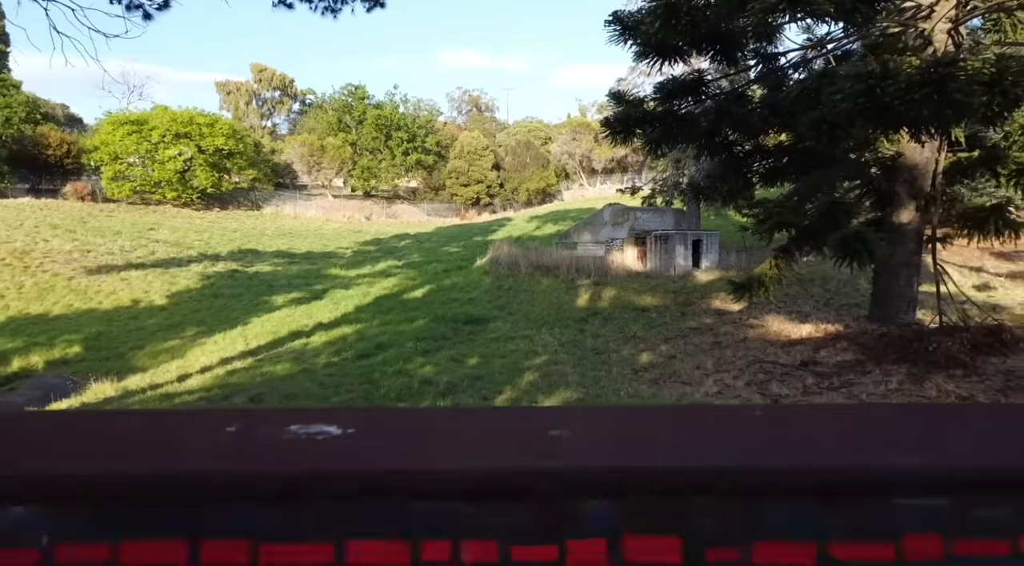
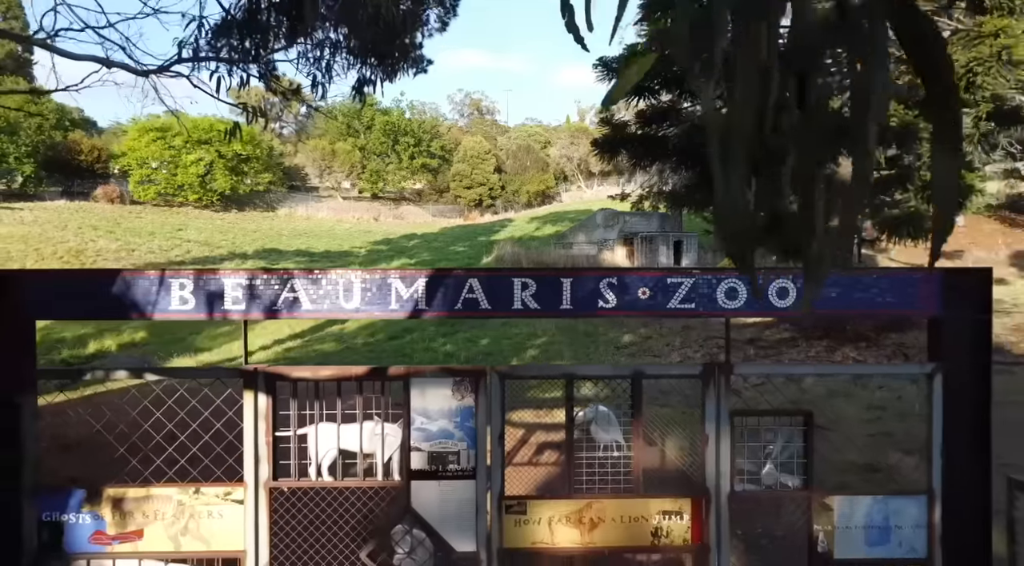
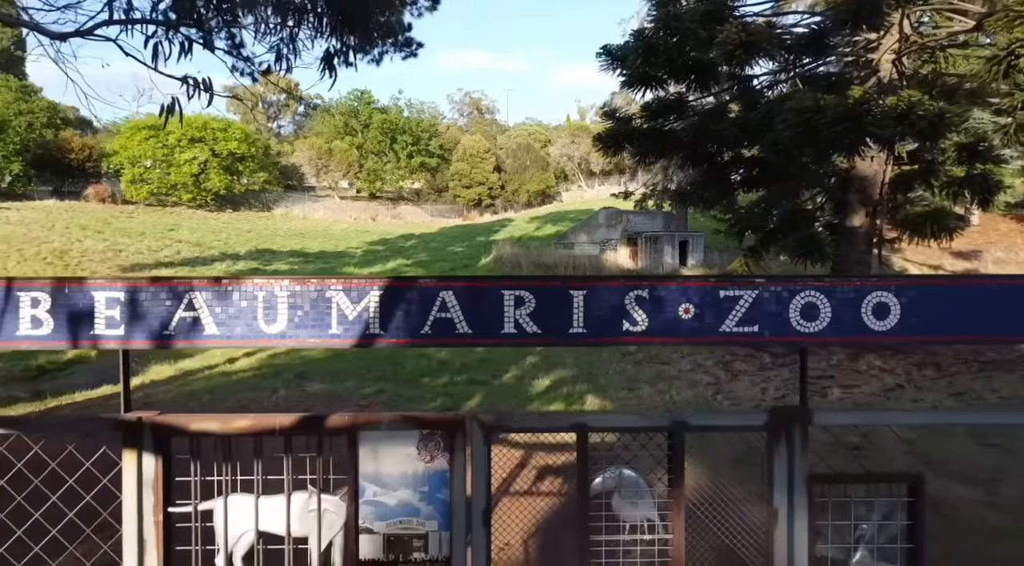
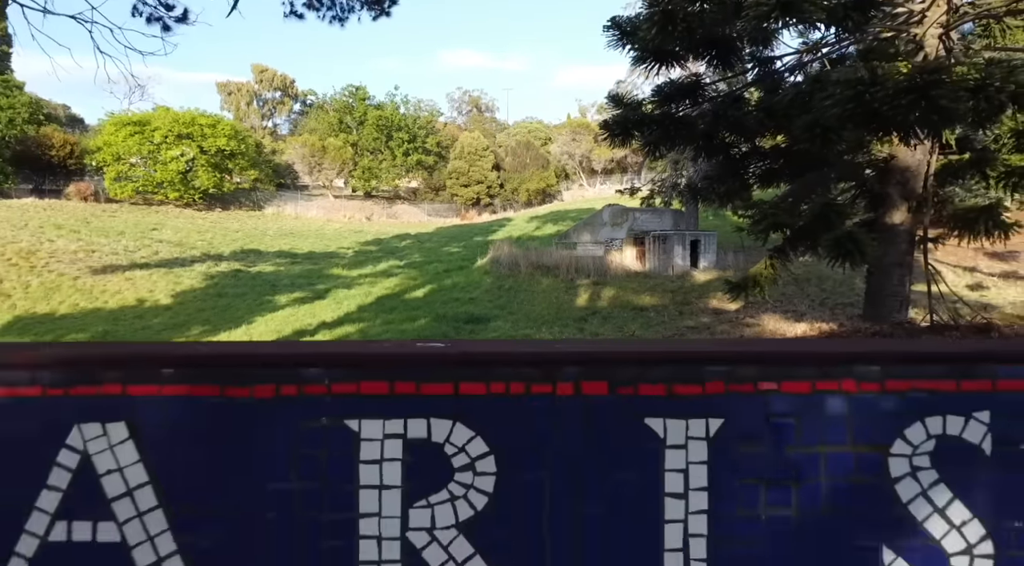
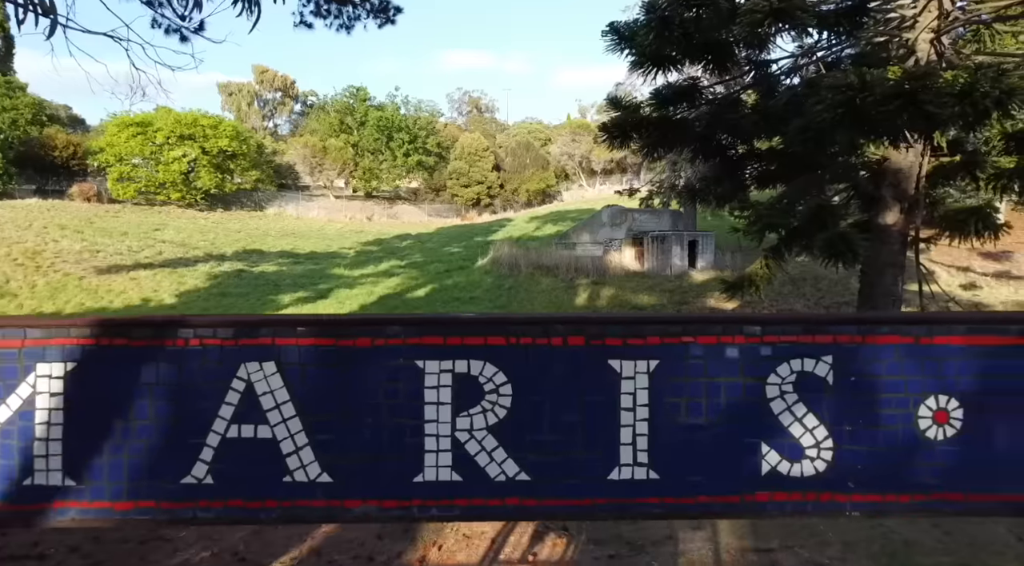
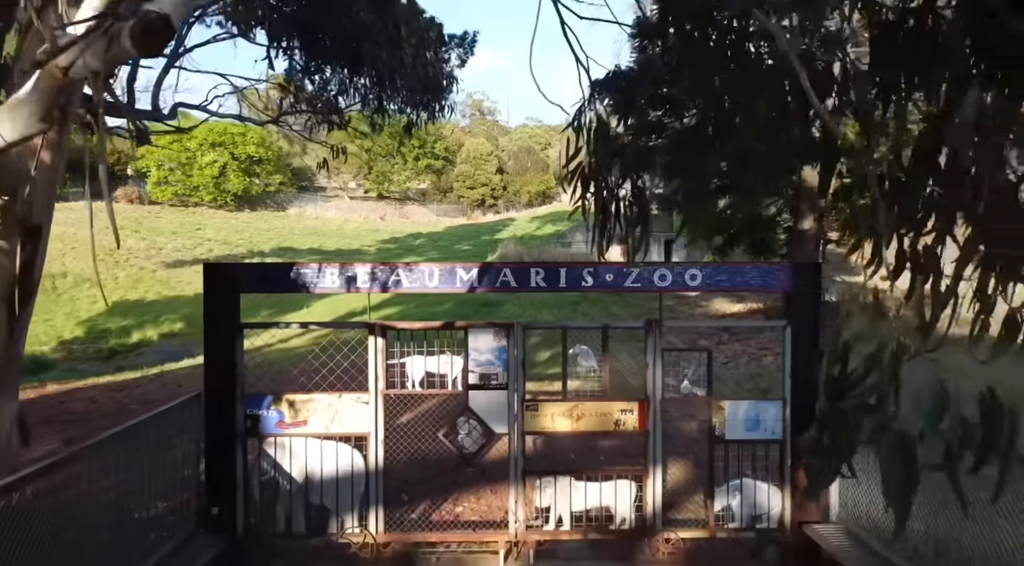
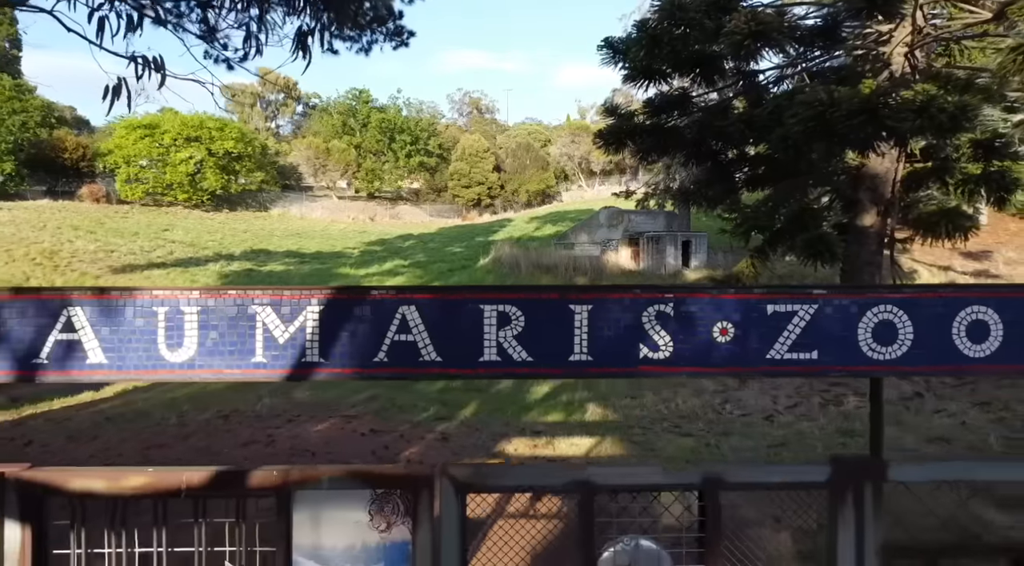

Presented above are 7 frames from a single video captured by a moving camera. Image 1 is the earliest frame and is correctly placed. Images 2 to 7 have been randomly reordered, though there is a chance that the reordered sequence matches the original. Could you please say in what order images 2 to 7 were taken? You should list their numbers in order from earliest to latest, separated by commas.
4, 5, 7, 3, 2, 6
